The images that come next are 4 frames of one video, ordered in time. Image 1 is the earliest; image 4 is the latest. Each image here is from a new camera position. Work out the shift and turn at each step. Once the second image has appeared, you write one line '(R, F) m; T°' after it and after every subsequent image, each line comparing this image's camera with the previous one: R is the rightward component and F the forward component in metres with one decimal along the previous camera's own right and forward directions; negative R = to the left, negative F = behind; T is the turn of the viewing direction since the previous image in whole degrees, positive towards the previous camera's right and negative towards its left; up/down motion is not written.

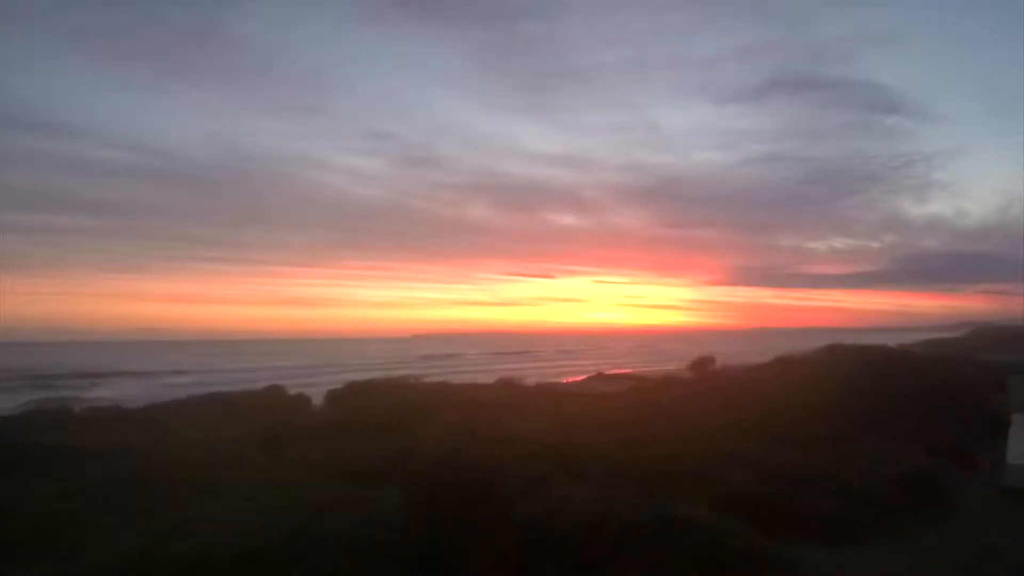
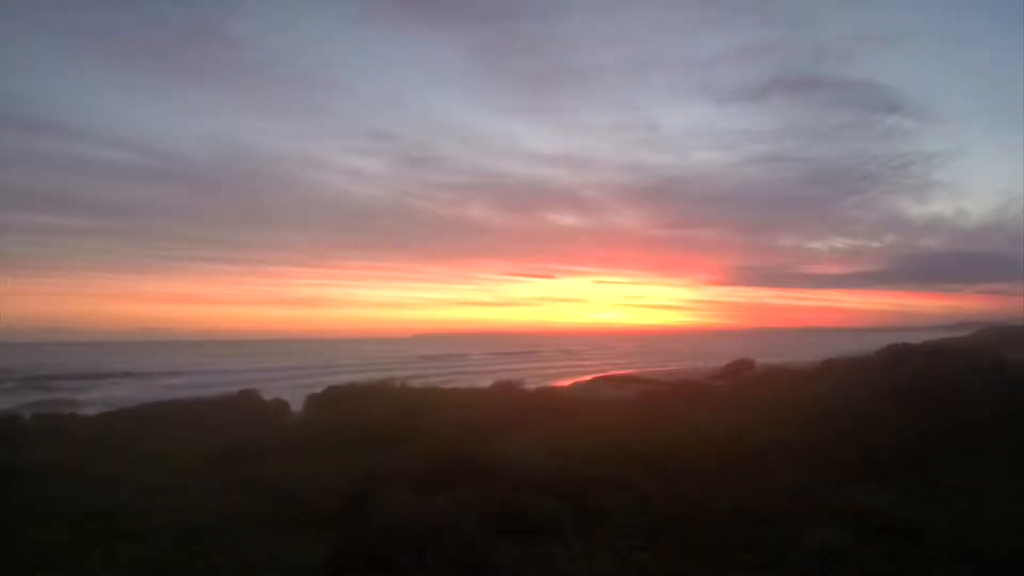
(+0.5, +0.8) m; 0°
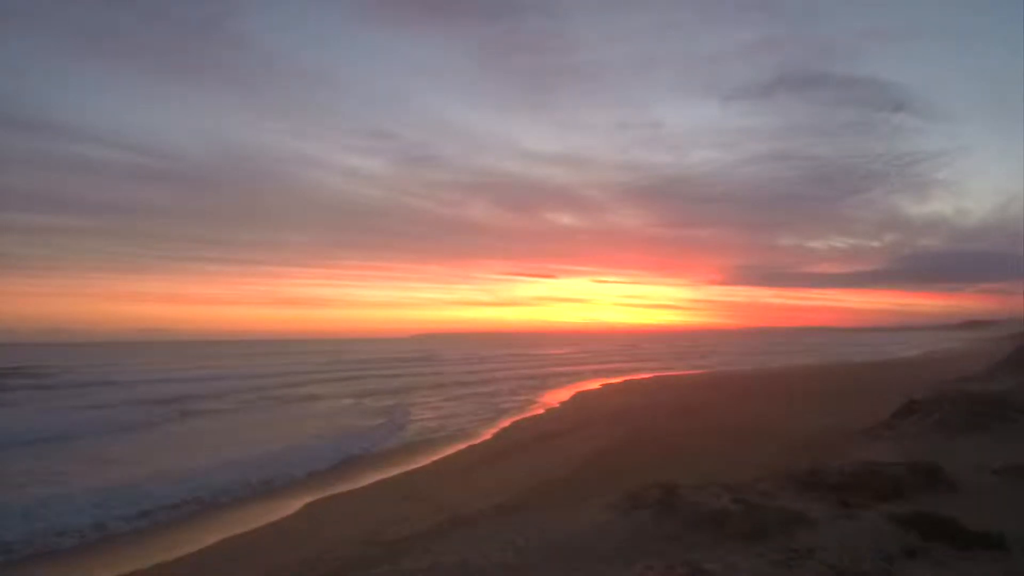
(-1.3, +2.7) m; 0°
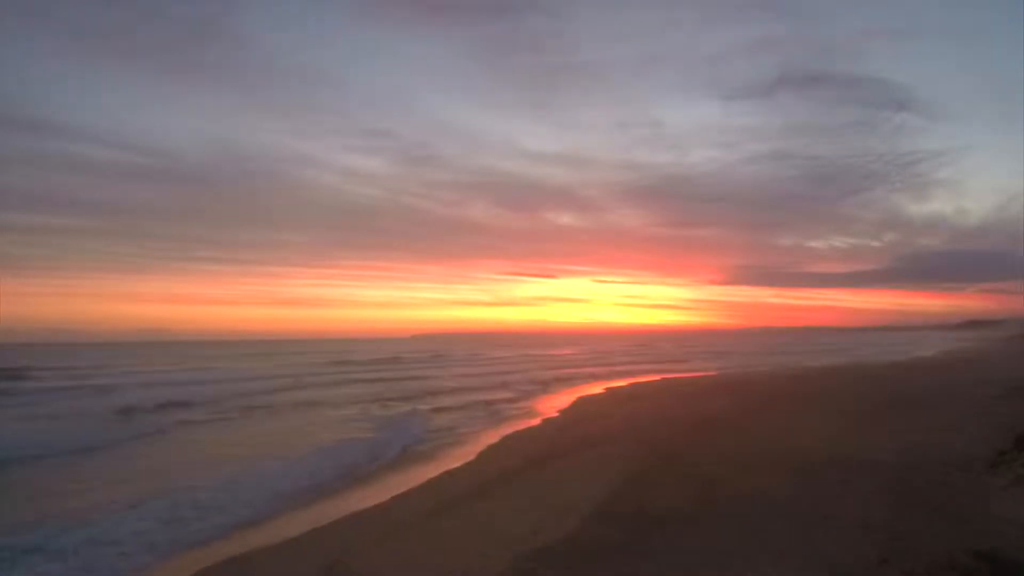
(-0.6, +4.9) m; 0°
